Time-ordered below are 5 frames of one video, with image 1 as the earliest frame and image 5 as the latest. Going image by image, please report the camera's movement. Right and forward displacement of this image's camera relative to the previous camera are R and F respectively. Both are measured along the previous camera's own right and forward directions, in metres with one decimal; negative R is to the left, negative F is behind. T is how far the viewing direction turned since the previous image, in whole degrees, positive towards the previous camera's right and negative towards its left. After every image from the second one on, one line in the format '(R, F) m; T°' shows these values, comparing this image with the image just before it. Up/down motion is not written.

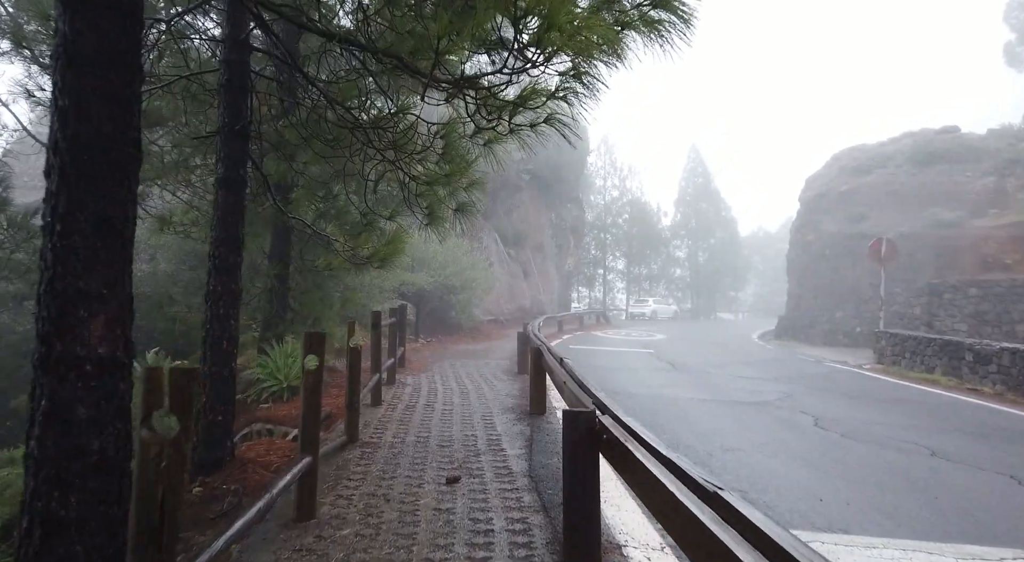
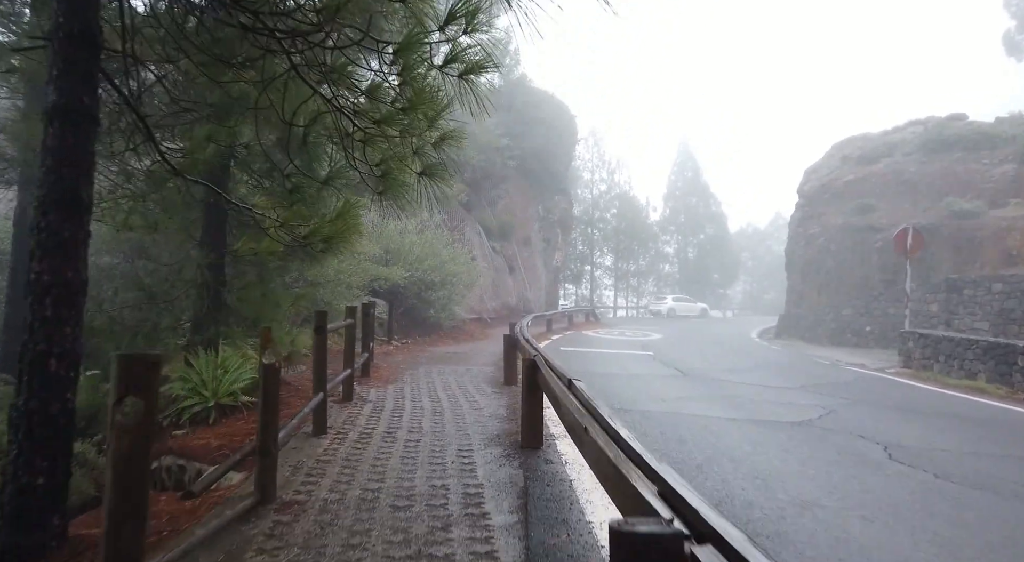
(0.0, +1.6) m; +1°
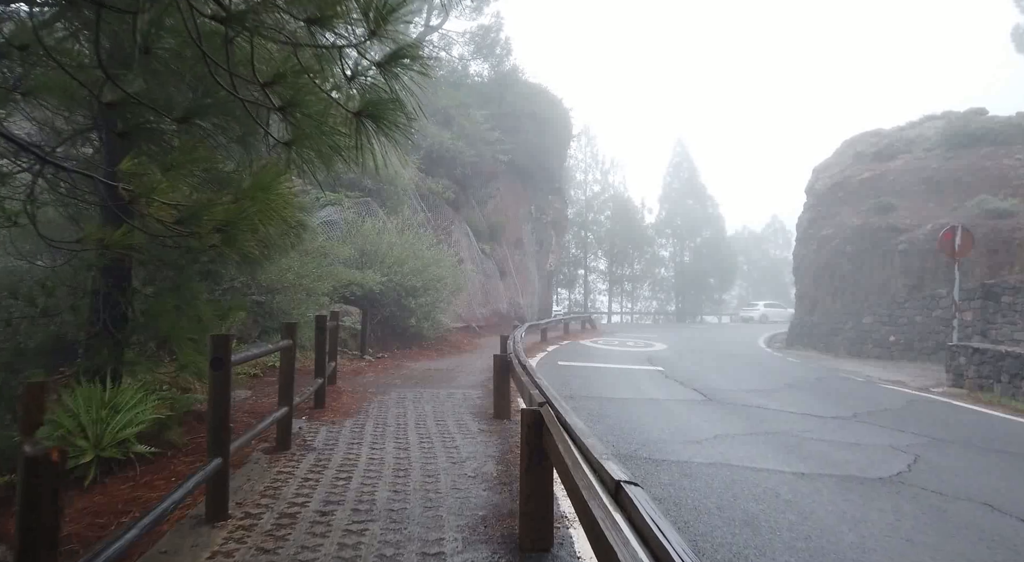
(0.0, +1.7) m; +1°
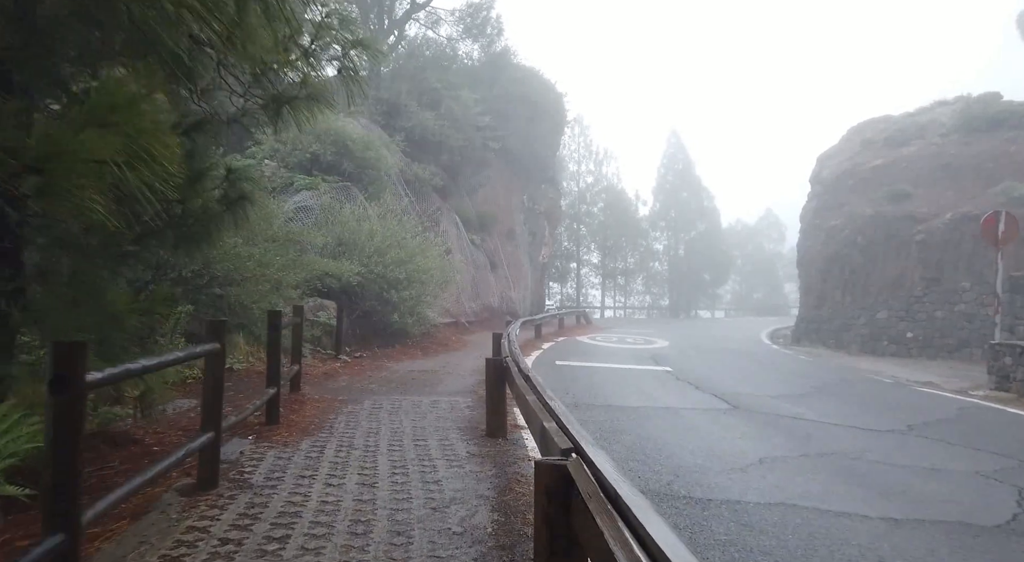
(-0.1, +1.2) m; +1°
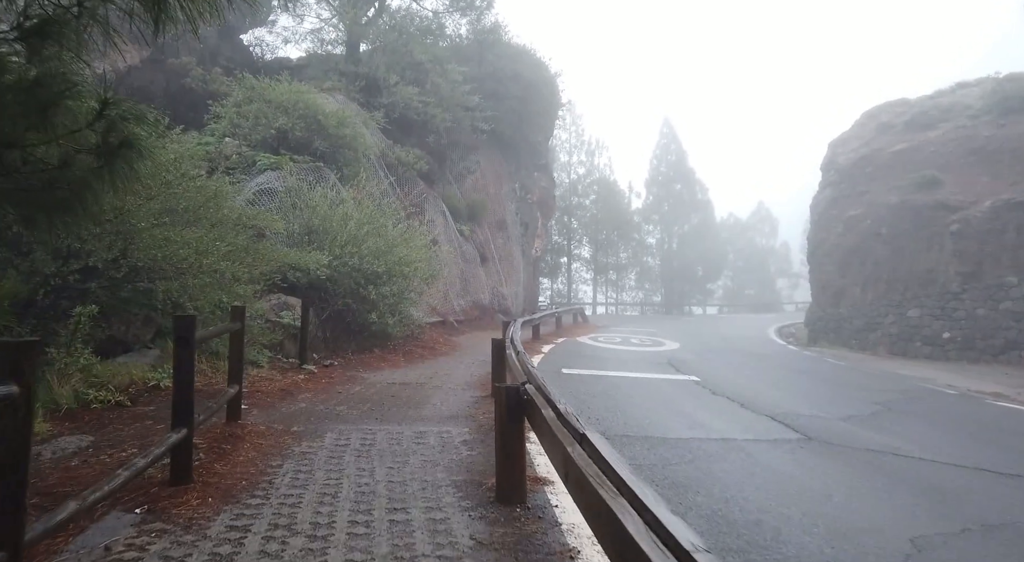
(-0.2, +1.7) m; +1°
